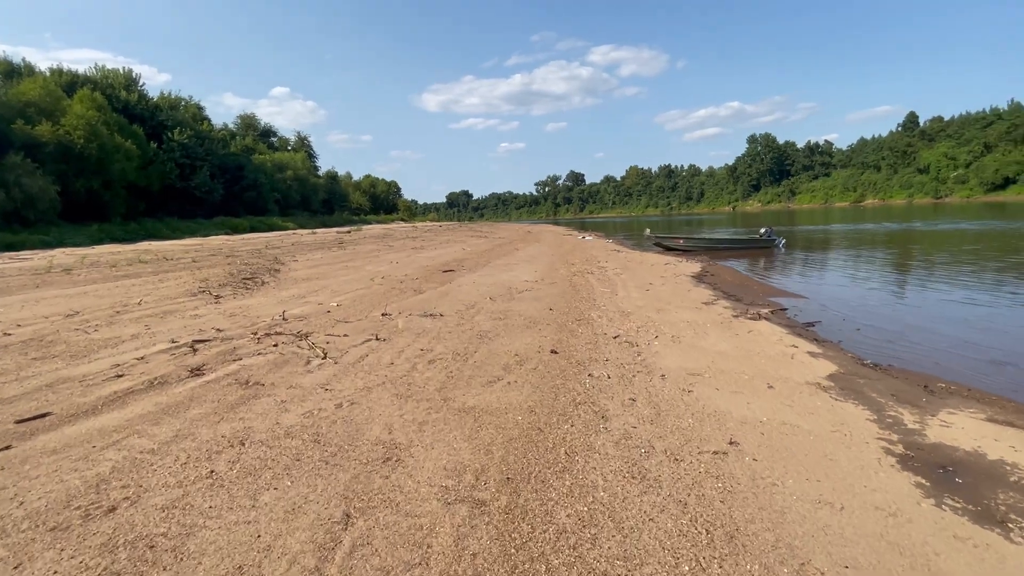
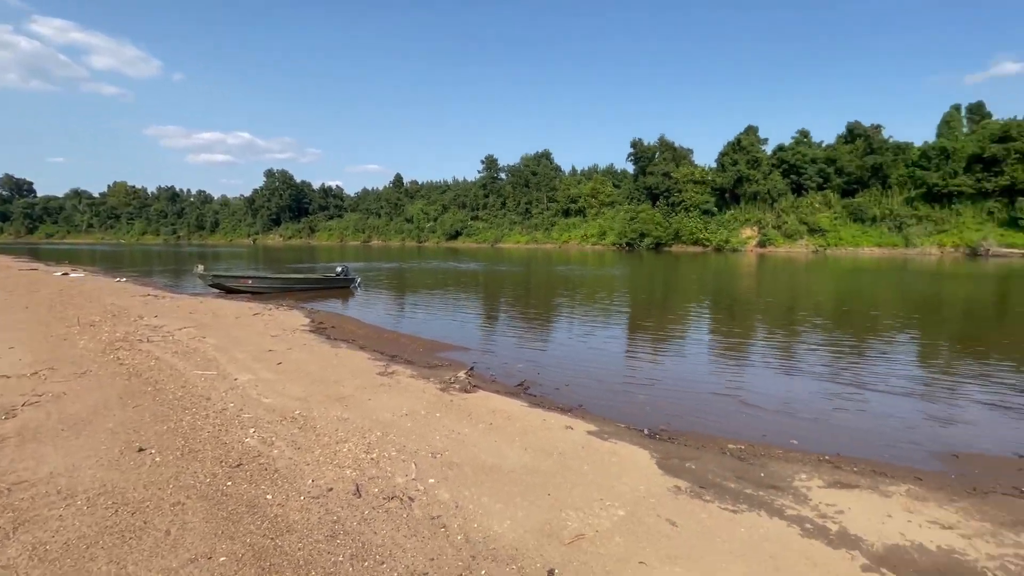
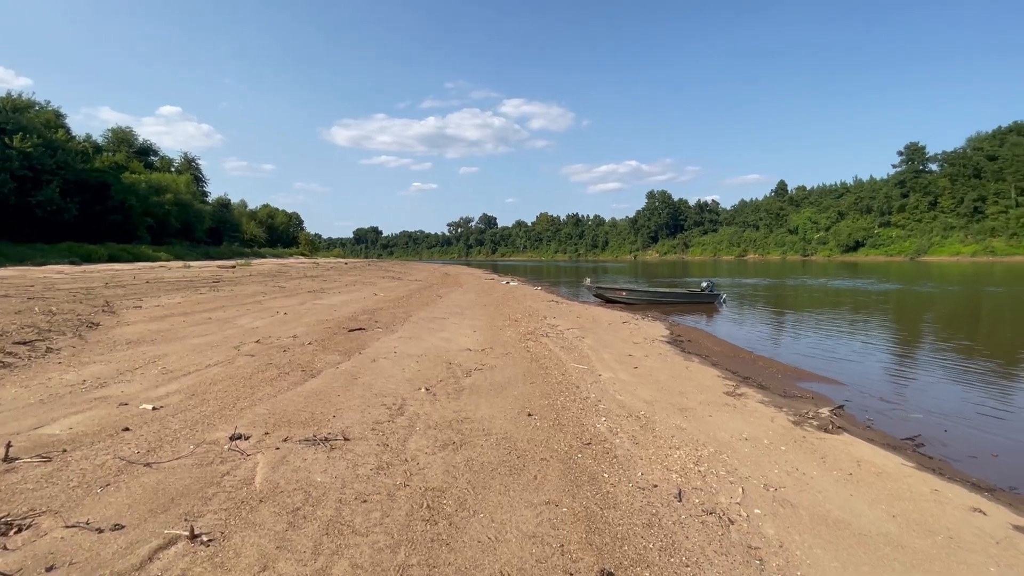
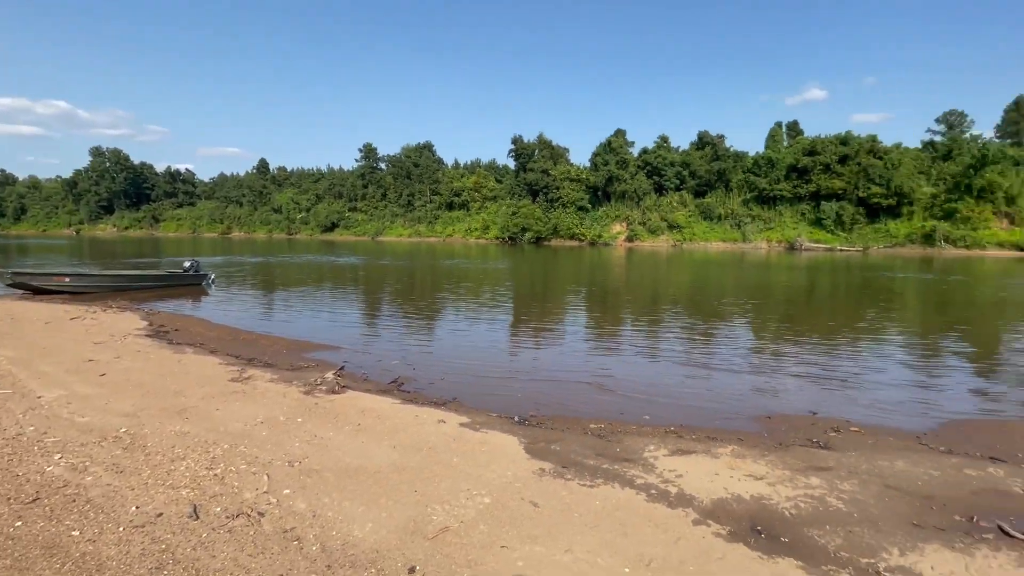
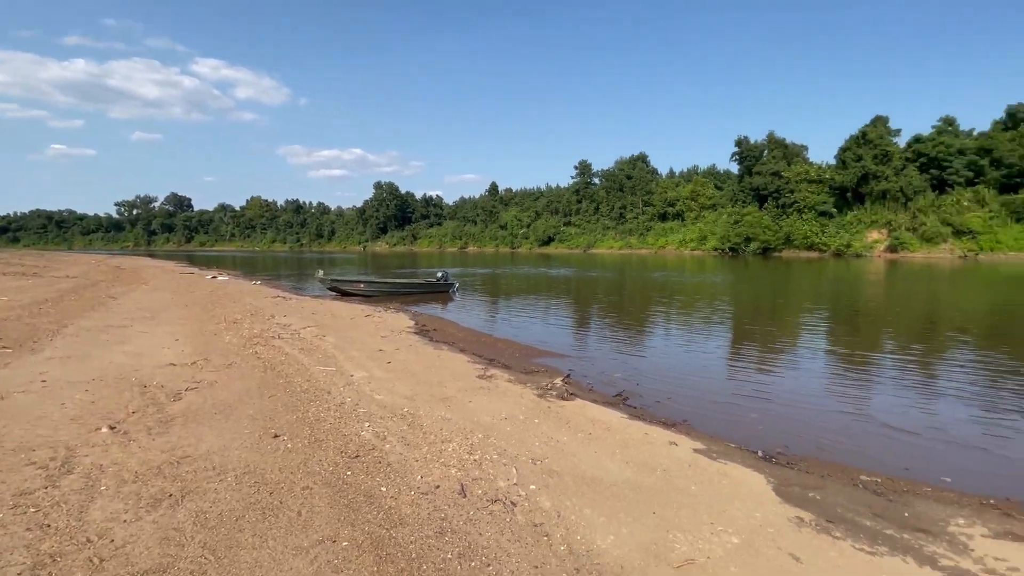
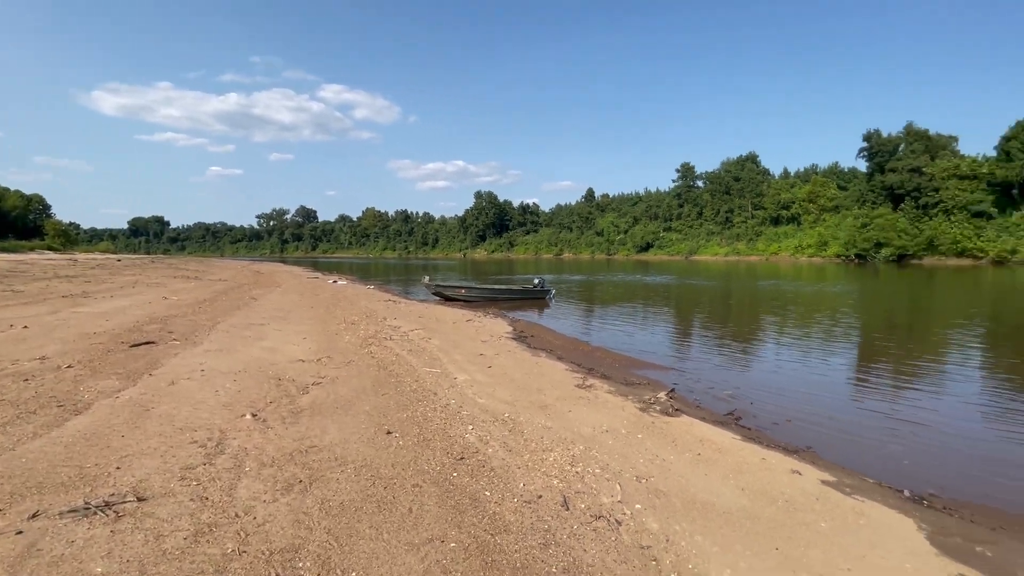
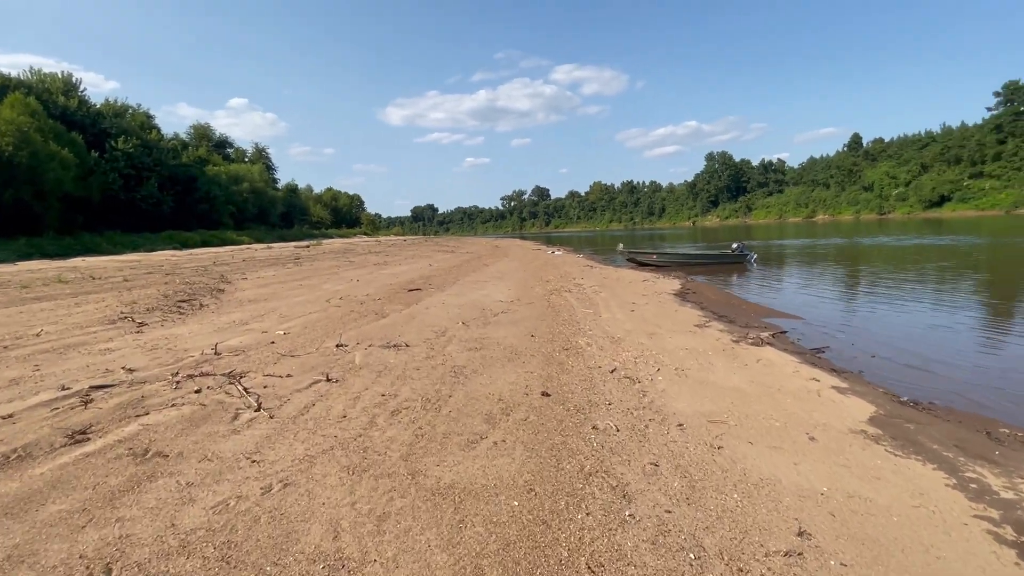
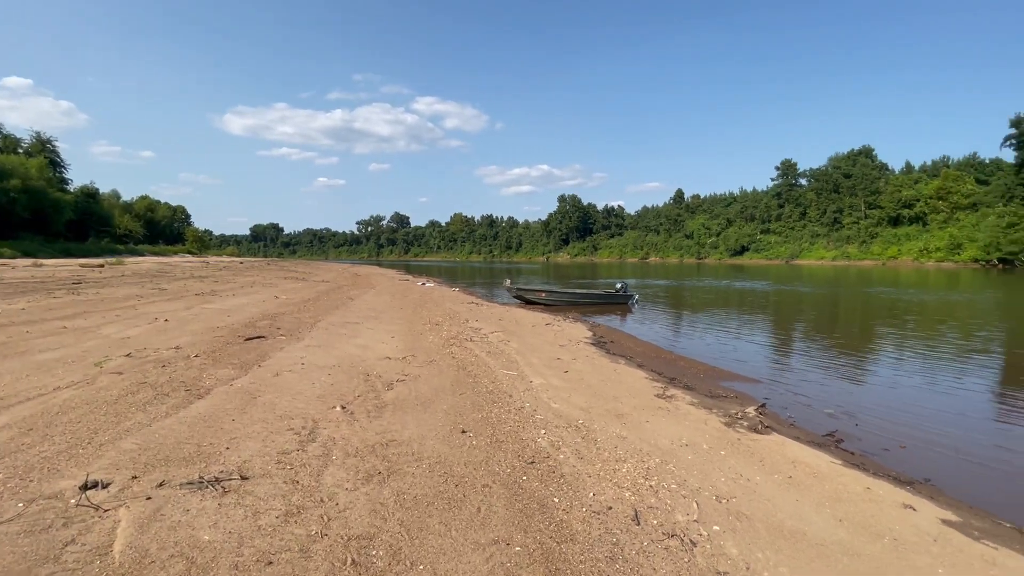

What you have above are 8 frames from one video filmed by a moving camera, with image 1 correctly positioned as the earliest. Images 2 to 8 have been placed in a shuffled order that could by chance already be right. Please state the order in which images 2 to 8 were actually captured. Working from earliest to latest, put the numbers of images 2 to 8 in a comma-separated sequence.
7, 3, 8, 6, 5, 2, 4
